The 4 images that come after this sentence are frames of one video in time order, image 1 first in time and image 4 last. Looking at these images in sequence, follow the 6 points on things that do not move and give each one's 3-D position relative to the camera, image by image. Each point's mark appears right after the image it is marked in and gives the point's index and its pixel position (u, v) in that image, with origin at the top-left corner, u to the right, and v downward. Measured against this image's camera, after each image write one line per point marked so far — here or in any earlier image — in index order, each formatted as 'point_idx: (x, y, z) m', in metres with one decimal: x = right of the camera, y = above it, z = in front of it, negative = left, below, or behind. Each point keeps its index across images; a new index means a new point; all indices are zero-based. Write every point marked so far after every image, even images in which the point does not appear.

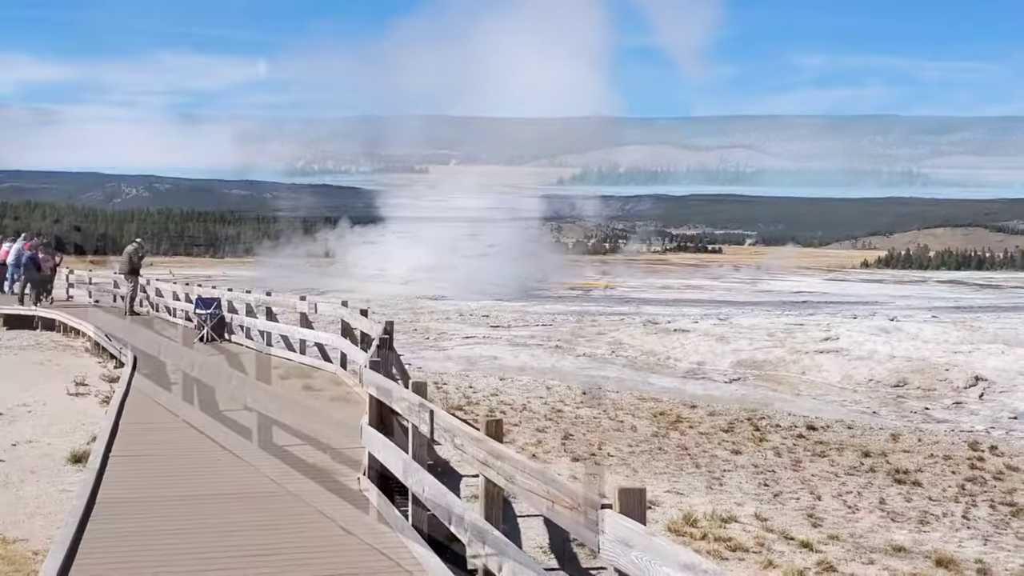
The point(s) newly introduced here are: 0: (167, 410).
0: (-1.7, -0.6, +8.2) m
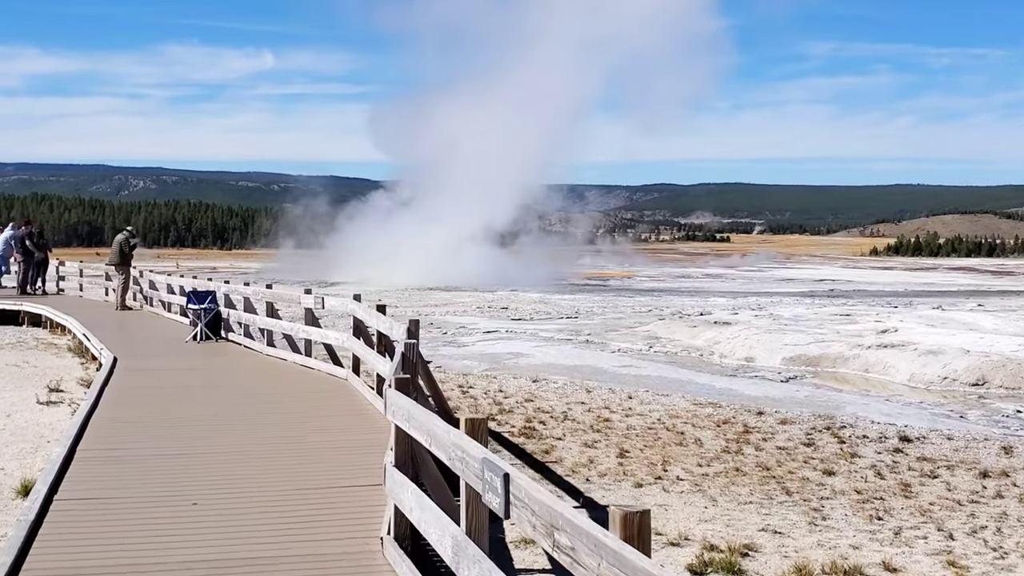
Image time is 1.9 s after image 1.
0: (-1.5, -0.6, +6.6) m
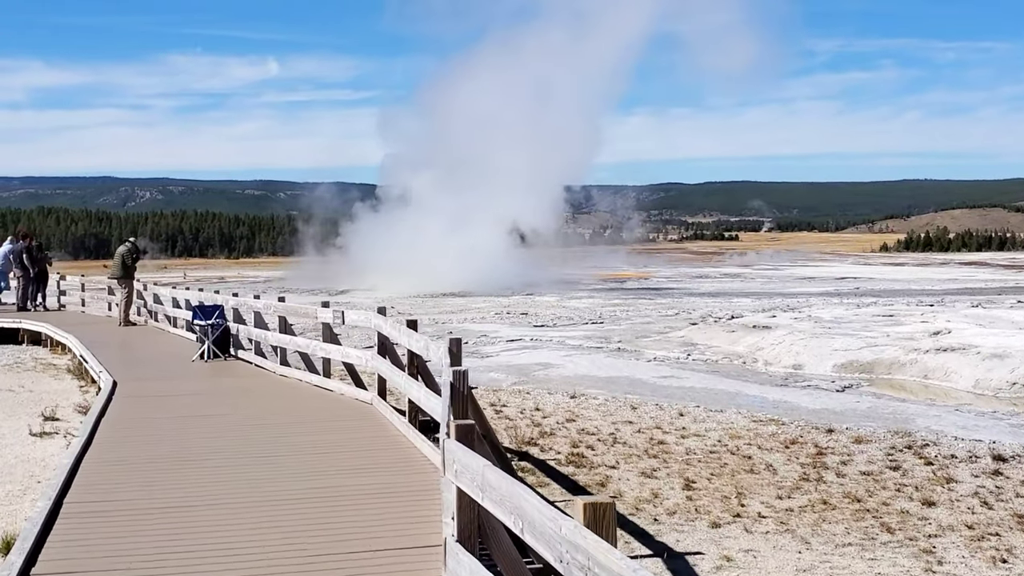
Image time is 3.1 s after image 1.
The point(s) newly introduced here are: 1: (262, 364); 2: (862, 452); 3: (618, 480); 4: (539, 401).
0: (-1.3, -0.6, +5.7) m
1: (-1.5, -0.4, +10.1) m
2: (+1.6, -0.8, +8.1) m
3: (+0.4, -0.8, +7.1) m
4: (+0.2, -0.7, +10.7) m
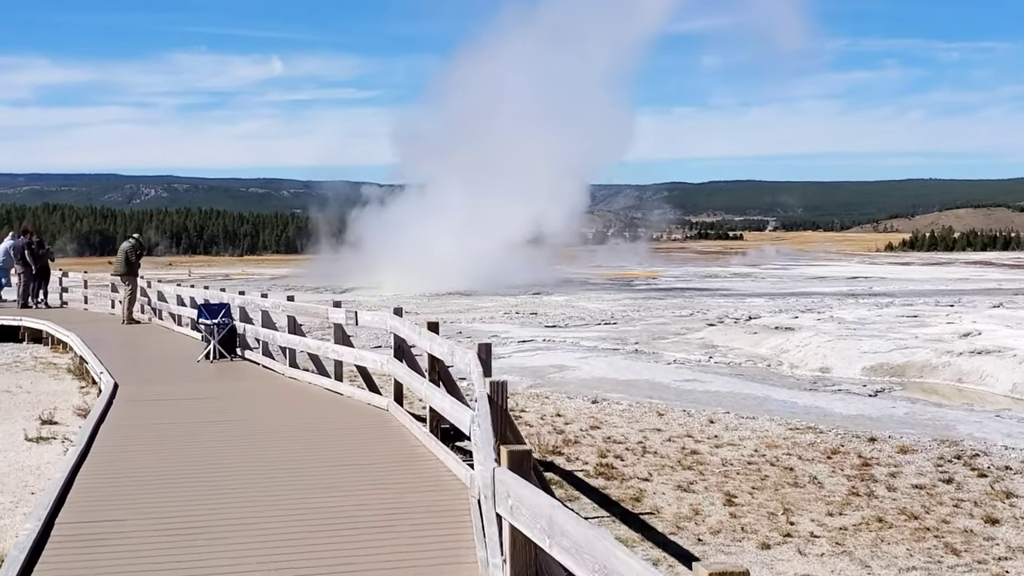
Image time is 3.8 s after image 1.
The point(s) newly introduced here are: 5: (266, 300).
0: (-1.2, -0.6, +5.2) m
1: (-1.4, -0.4, +9.6) m
2: (+1.8, -0.8, +7.6) m
3: (+0.5, -0.8, +6.6) m
4: (+0.3, -0.7, +10.2) m
5: (-1.4, -0.1, +10.1) m
